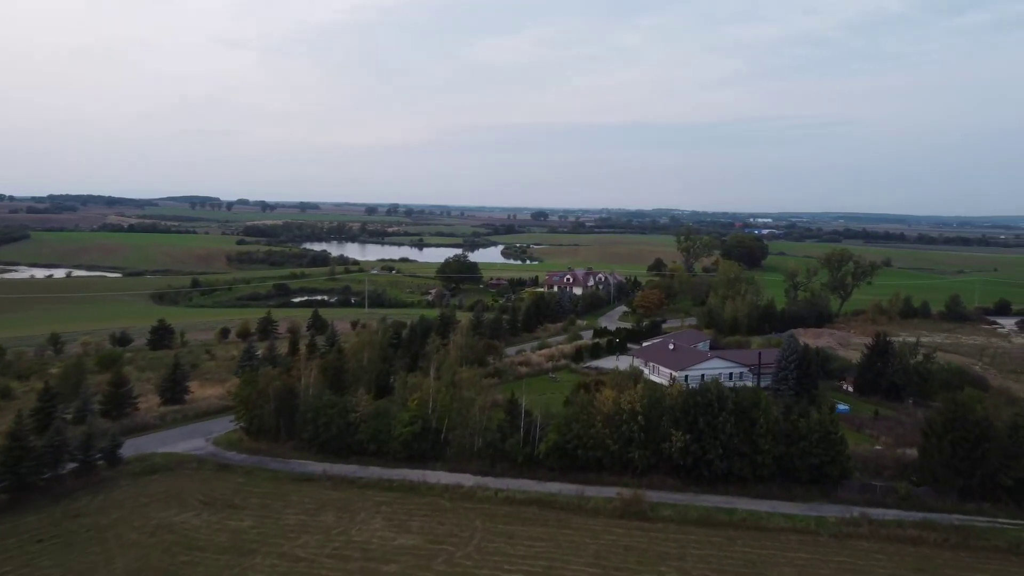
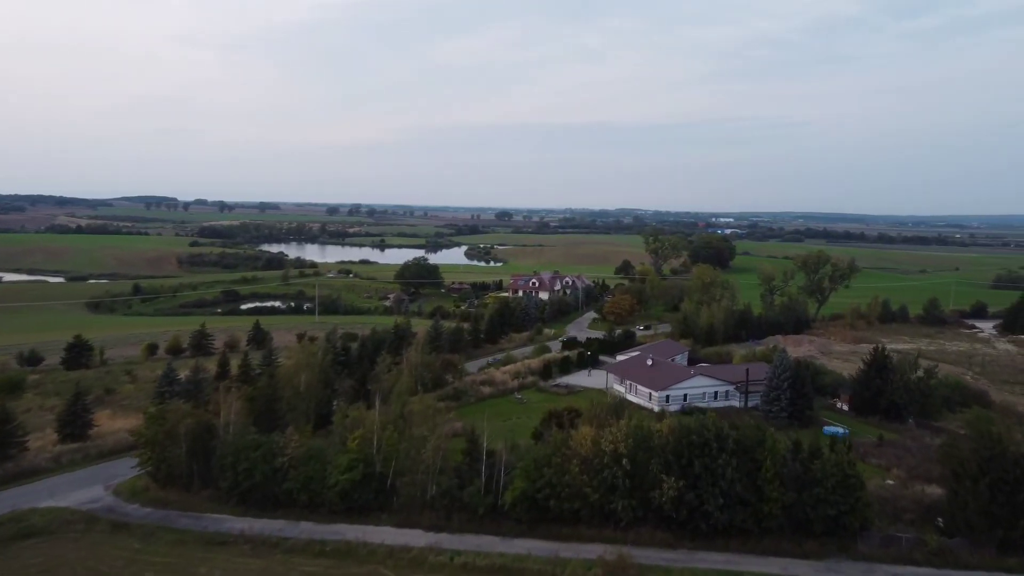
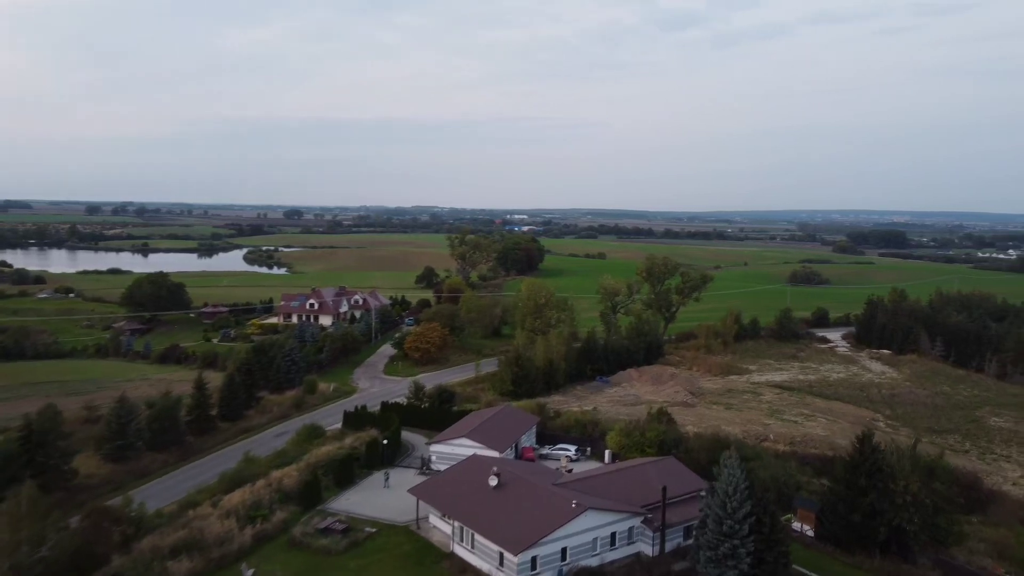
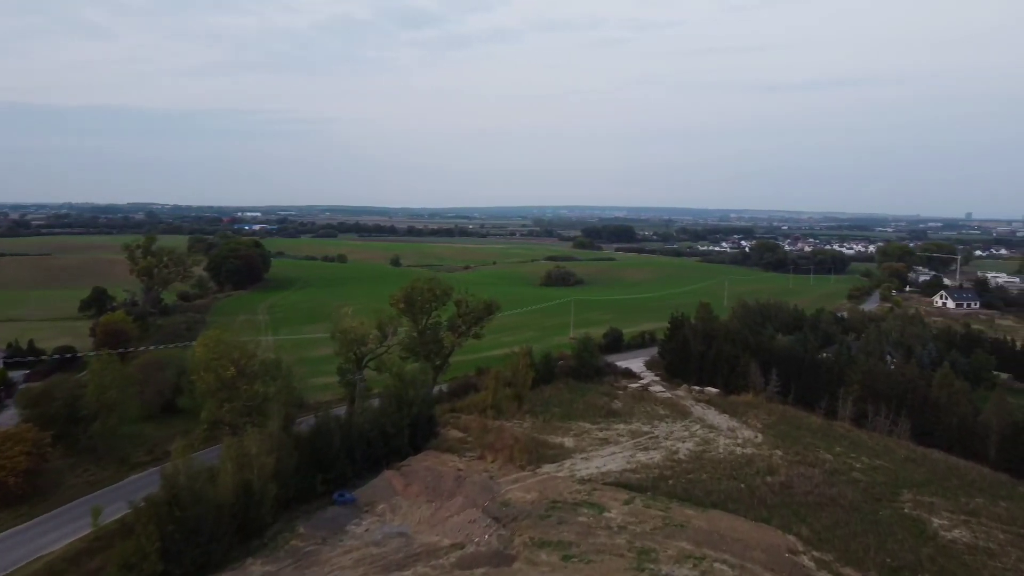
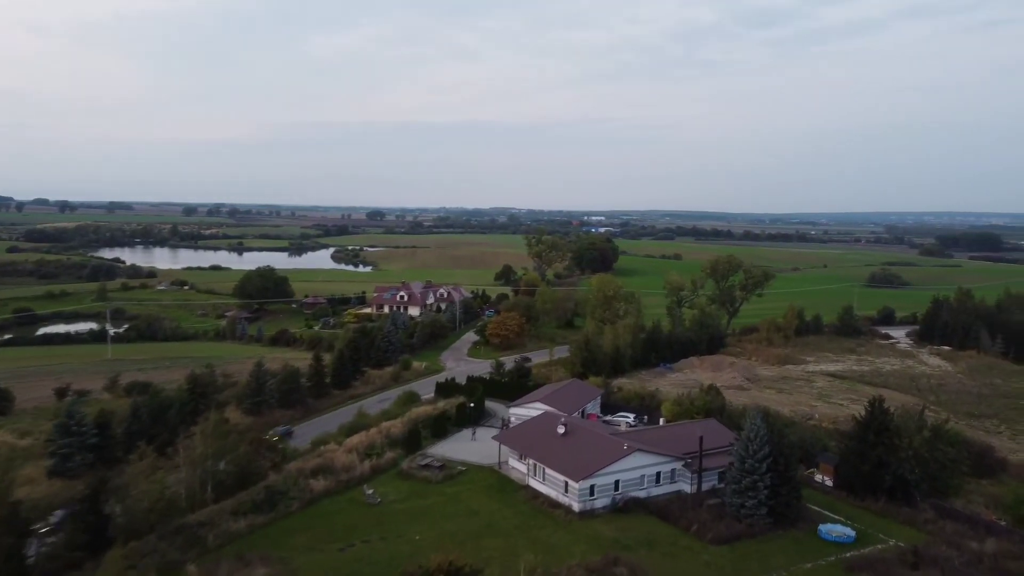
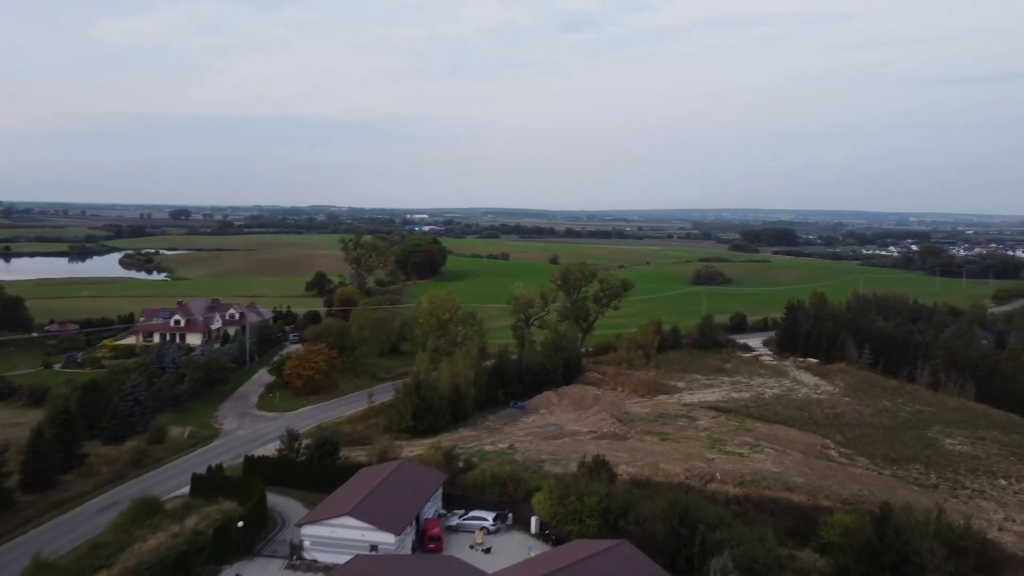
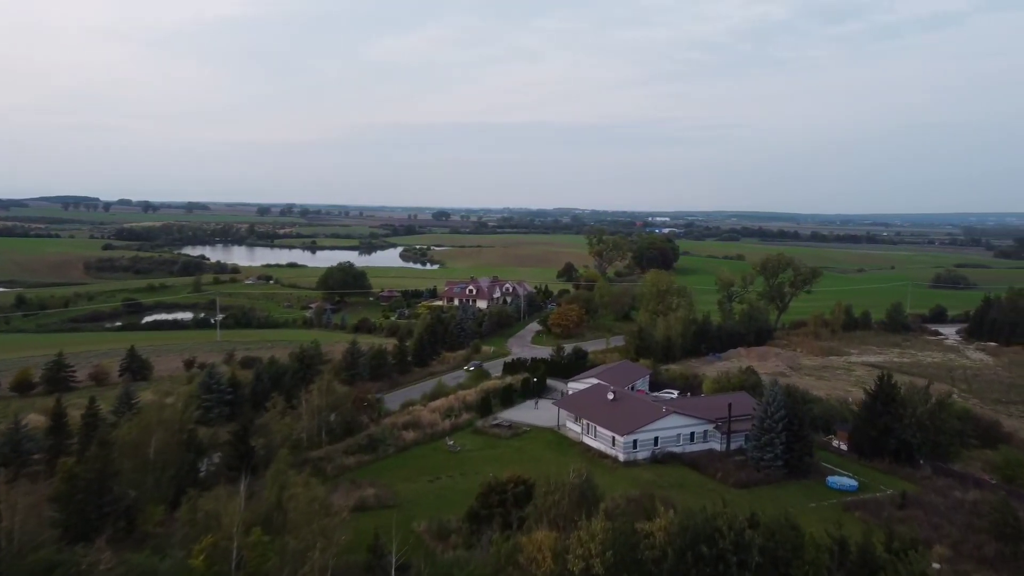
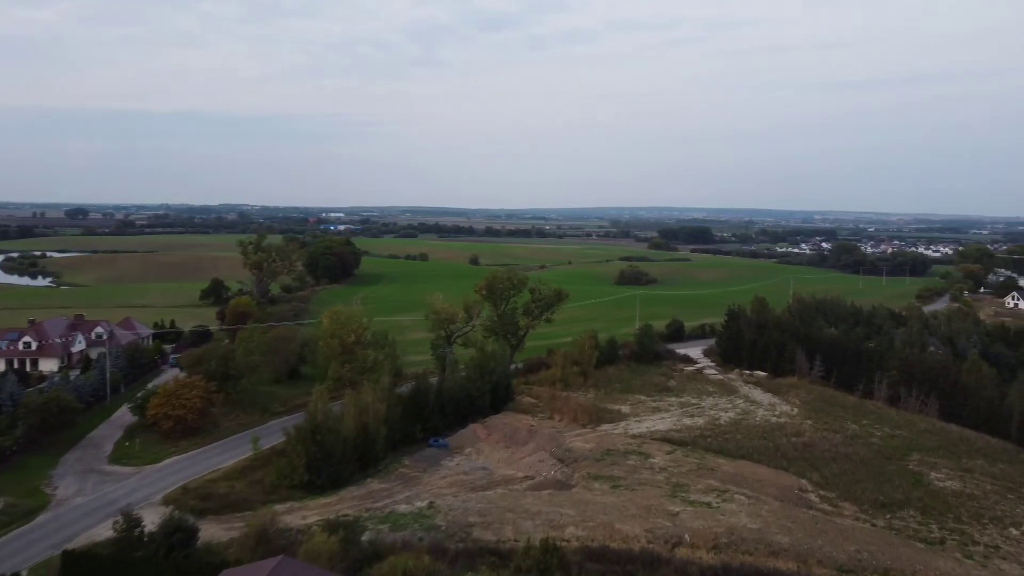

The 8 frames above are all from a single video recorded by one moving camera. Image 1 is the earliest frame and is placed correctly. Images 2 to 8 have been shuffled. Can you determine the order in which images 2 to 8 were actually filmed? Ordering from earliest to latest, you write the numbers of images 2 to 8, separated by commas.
2, 7, 5, 3, 6, 8, 4
